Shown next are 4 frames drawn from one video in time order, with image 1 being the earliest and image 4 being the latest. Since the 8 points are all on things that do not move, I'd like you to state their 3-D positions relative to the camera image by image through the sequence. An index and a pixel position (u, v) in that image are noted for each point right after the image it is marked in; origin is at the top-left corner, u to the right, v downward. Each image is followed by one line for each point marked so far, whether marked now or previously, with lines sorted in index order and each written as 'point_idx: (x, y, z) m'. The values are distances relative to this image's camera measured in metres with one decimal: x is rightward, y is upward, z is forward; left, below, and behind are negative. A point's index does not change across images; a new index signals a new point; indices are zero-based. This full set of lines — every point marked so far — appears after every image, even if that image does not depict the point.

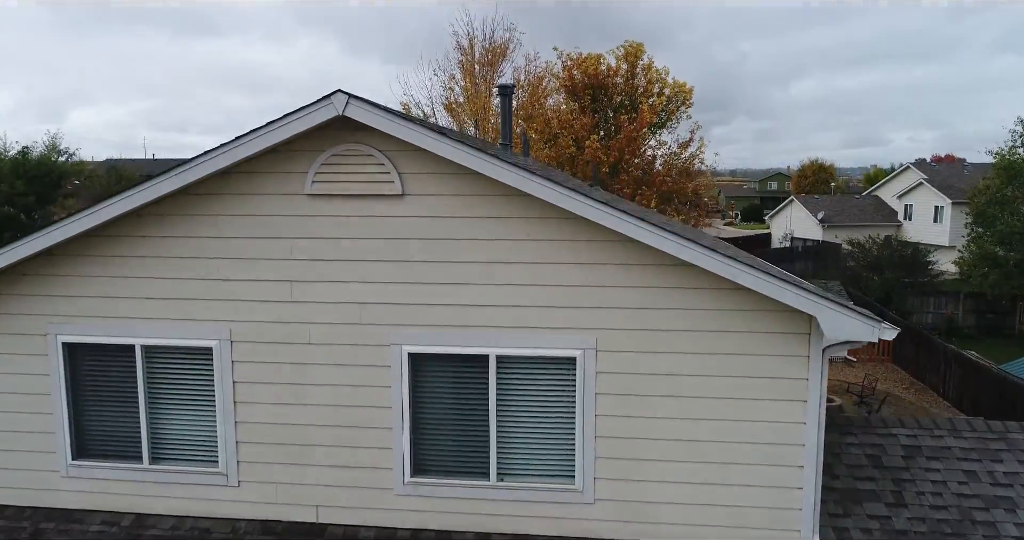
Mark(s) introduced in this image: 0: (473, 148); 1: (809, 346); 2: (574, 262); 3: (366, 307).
0: (-0.3, +0.8, +3.6) m
1: (+1.9, -0.5, +3.7) m
2: (+0.4, +0.1, +3.8) m
3: (-1.0, -0.3, +3.9) m
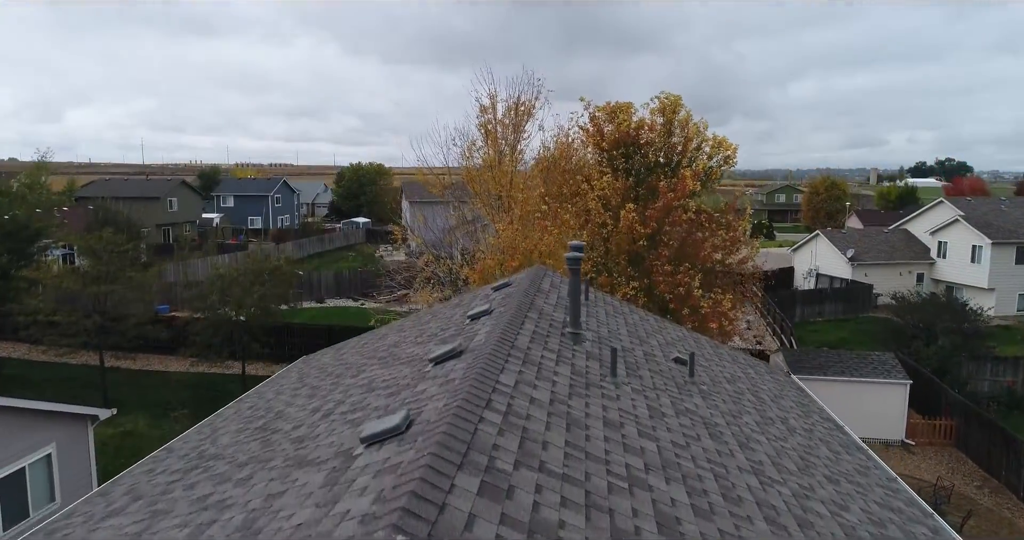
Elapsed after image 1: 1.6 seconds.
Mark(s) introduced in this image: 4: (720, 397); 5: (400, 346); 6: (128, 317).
0: (+0.4, -1.3, +1.9) m
1: (+2.6, -2.5, +2.0) m
2: (+1.1, -2.0, +2.1) m
3: (-0.4, -2.3, +2.2) m
4: (+1.9, -1.2, +5.3) m
5: (-1.2, -0.8, +5.9) m
6: (-12.5, -1.5, +18.6) m
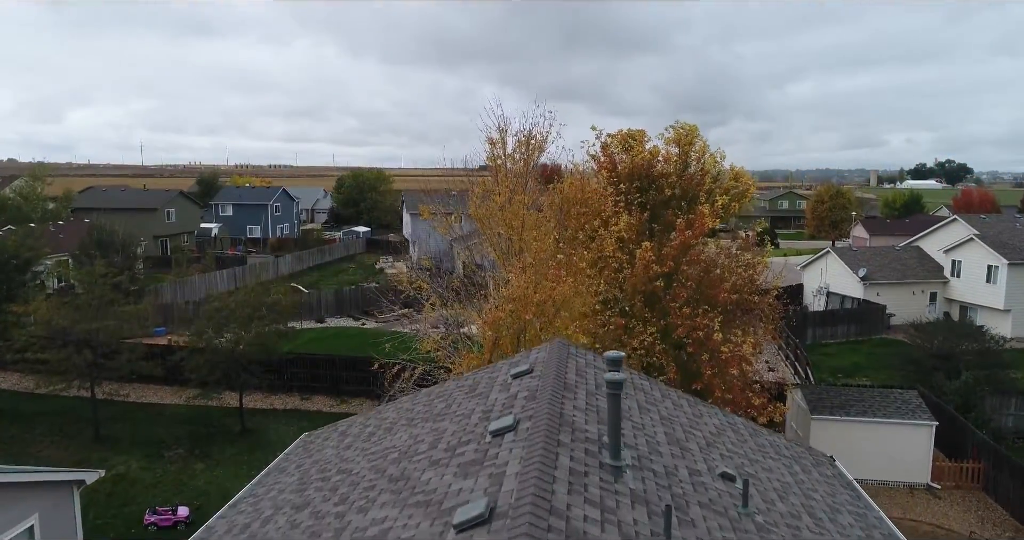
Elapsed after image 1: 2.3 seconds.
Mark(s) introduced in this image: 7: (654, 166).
0: (+0.7, -2.2, +1.3) m
1: (+2.8, -3.5, +1.3) m
2: (+1.3, -2.9, +1.4) m
3: (-0.1, -3.3, +1.6) m
4: (+2.2, -2.1, +4.7) m
5: (-0.9, -1.8, +5.3) m
6: (-12.3, -2.5, +18.0) m
7: (+3.6, +2.6, +14.3) m
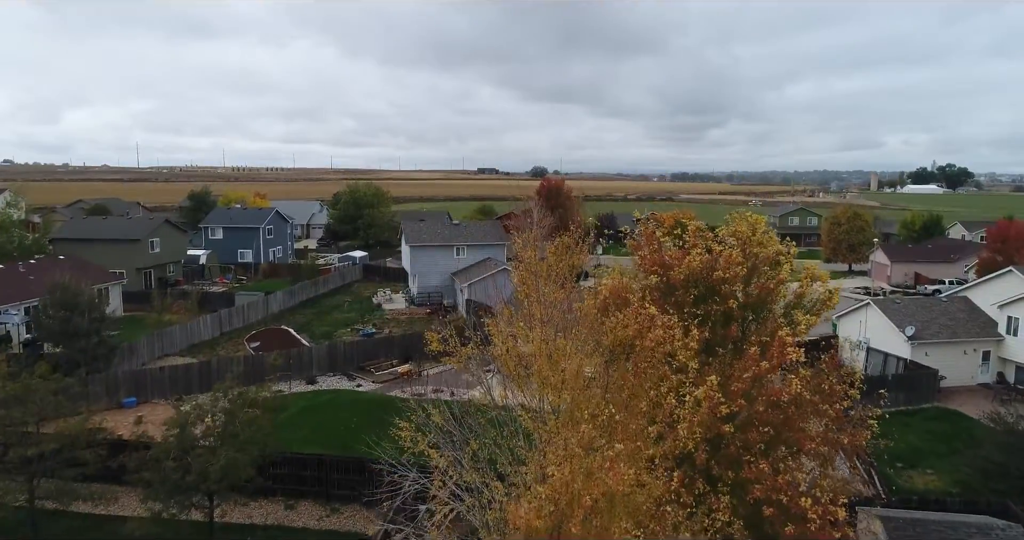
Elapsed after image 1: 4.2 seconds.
0: (+1.3, -4.8, -1.5) m
1: (+3.4, -6.1, -1.4) m
2: (+1.9, -5.5, -1.3) m
3: (+0.5, -5.9, -1.2) m
4: (+2.8, -4.7, +1.9) m
5: (-0.3, -4.4, +2.5) m
6: (-11.7, -5.1, +15.2) m
7: (+4.1, 0.0, +11.6) m
